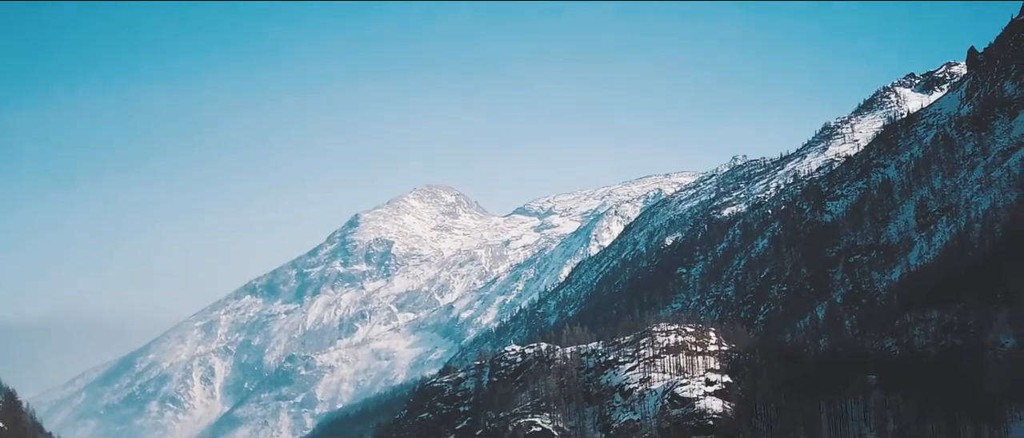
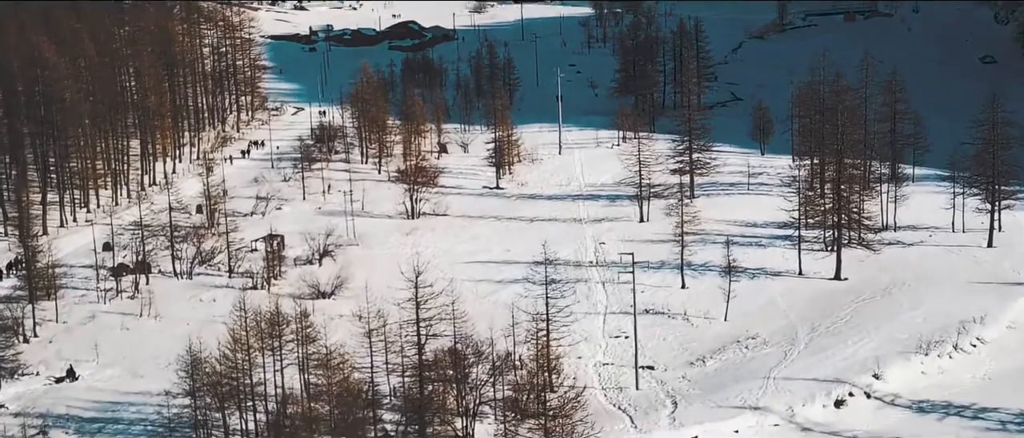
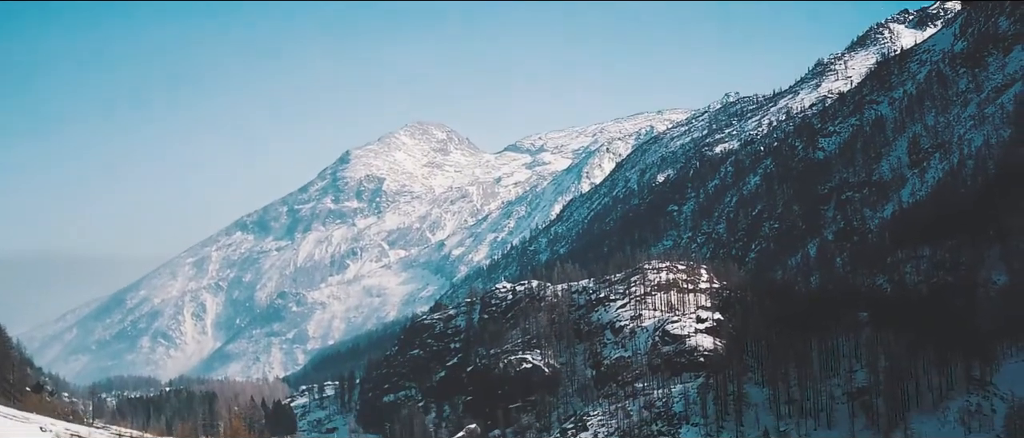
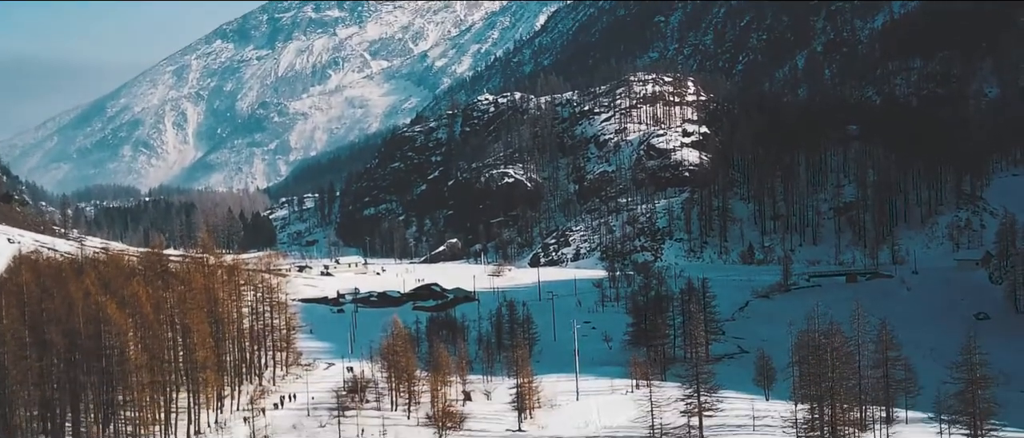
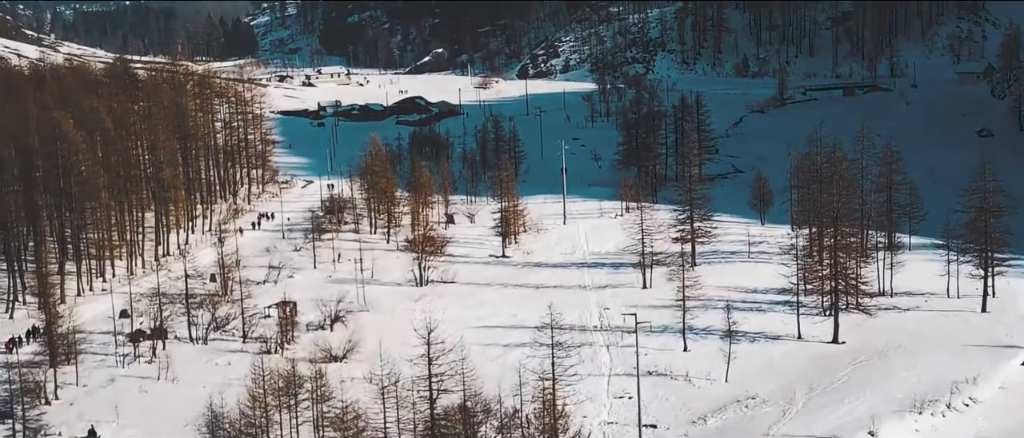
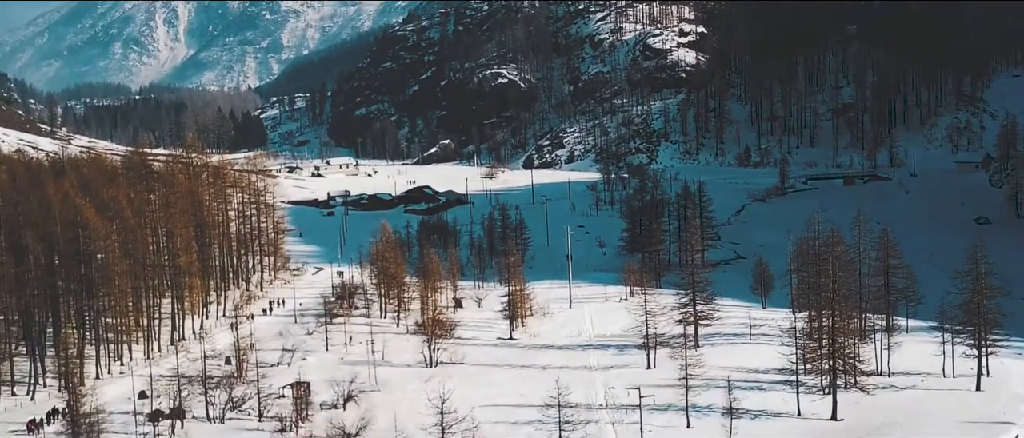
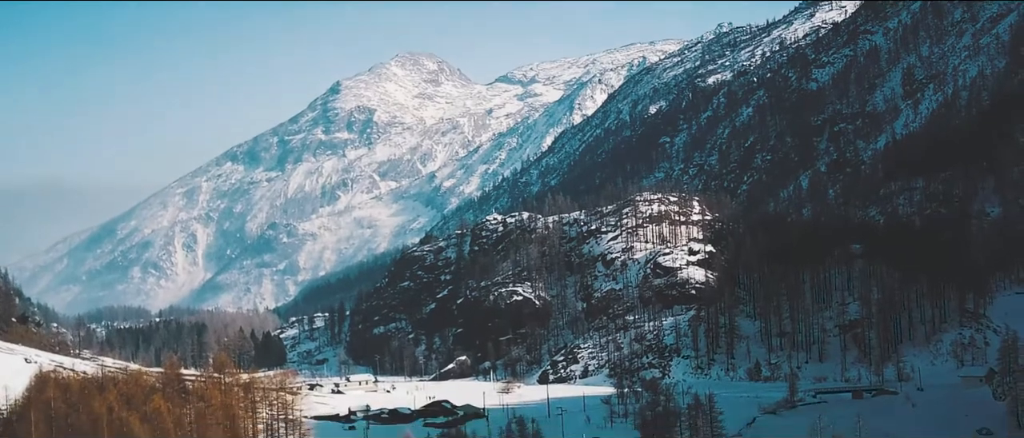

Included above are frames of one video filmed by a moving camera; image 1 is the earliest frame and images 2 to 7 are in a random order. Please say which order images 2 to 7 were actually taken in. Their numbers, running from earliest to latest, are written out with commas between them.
3, 7, 4, 6, 5, 2
